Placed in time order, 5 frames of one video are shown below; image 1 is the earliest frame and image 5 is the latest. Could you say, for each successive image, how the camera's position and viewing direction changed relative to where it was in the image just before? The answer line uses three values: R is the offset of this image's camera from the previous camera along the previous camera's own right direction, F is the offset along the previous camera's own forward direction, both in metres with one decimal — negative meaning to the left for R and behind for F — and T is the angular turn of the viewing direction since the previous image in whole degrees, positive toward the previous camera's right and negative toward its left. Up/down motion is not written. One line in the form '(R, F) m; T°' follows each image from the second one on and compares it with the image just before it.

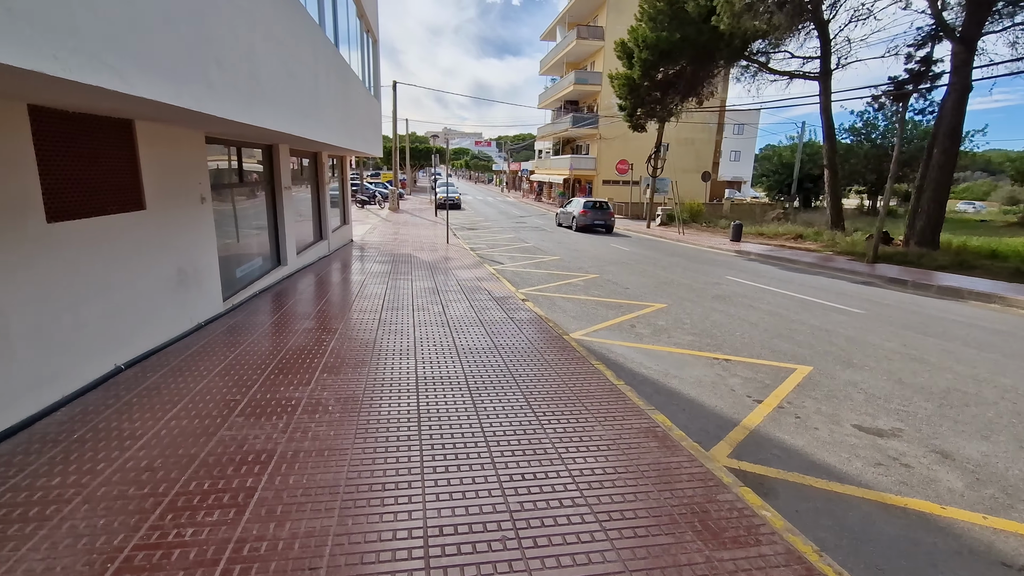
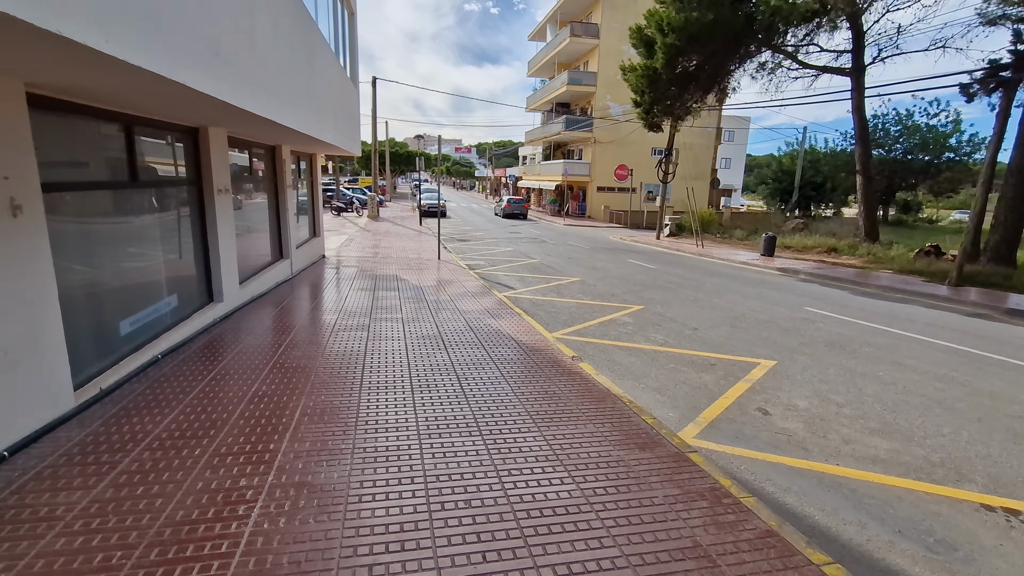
(-0.7, +2.7) m; +2°
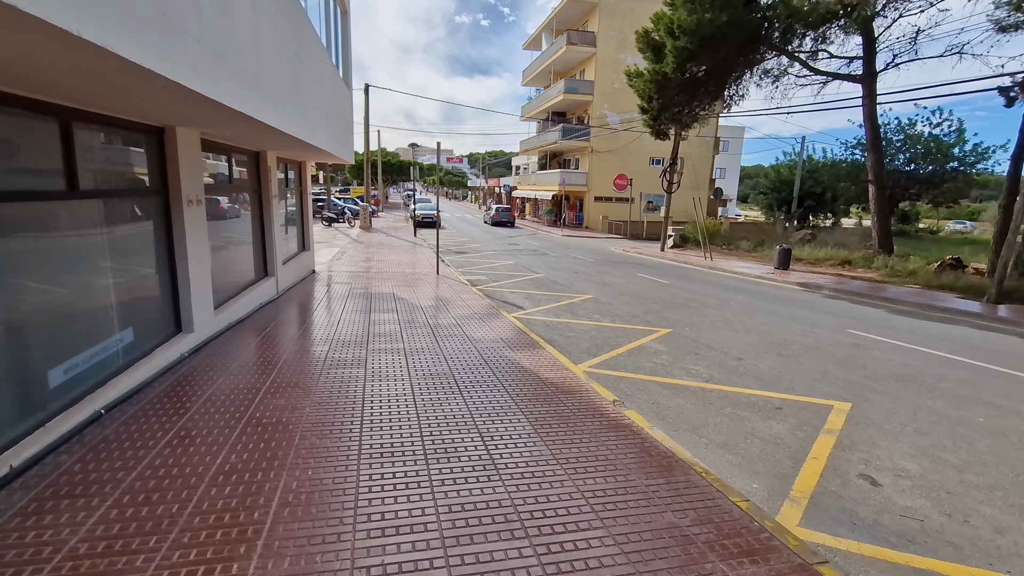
(-0.3, +0.9) m; +1°
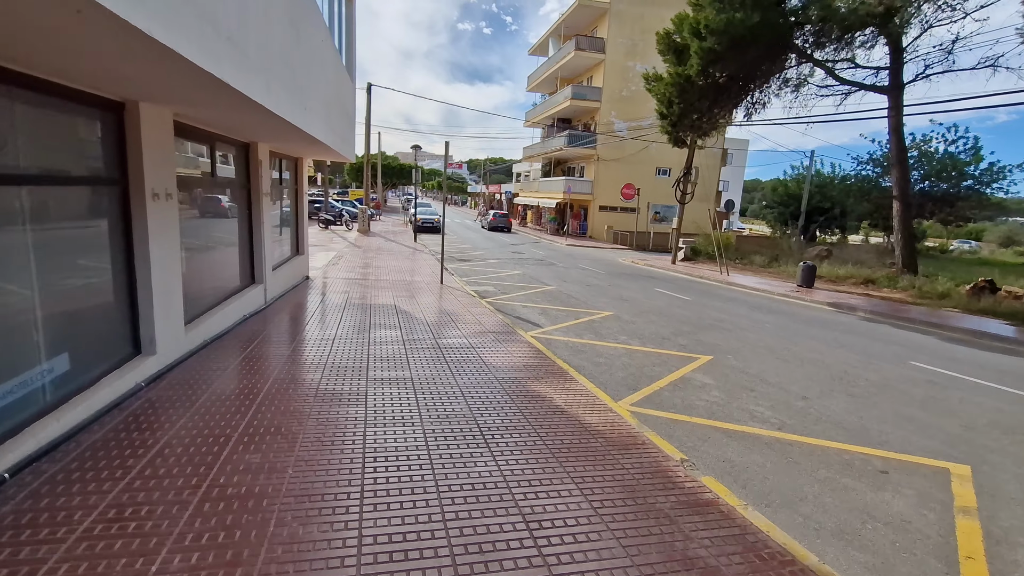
(-0.3, +1.0) m; 0°
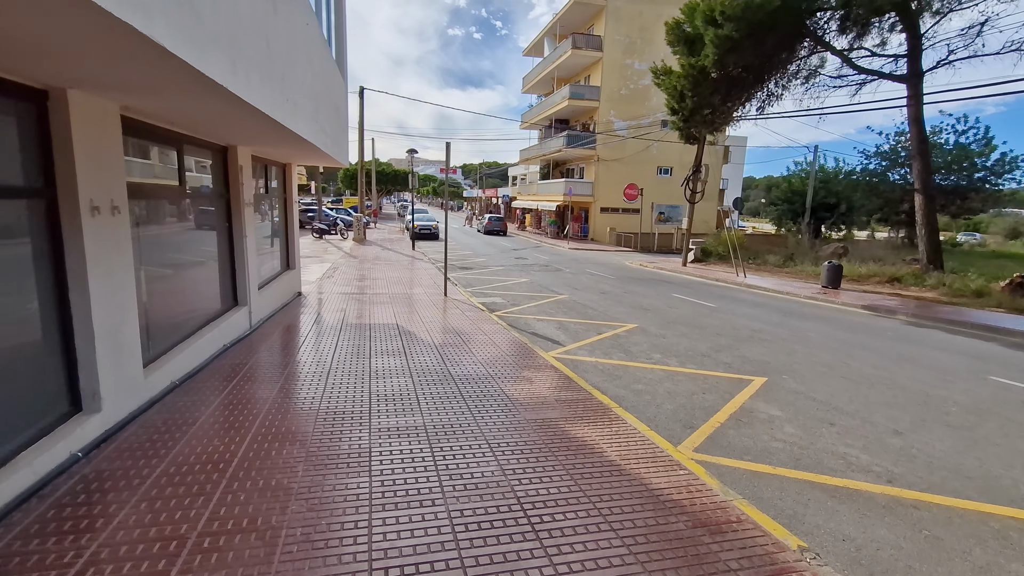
(-0.3, +1.0) m; 0°
